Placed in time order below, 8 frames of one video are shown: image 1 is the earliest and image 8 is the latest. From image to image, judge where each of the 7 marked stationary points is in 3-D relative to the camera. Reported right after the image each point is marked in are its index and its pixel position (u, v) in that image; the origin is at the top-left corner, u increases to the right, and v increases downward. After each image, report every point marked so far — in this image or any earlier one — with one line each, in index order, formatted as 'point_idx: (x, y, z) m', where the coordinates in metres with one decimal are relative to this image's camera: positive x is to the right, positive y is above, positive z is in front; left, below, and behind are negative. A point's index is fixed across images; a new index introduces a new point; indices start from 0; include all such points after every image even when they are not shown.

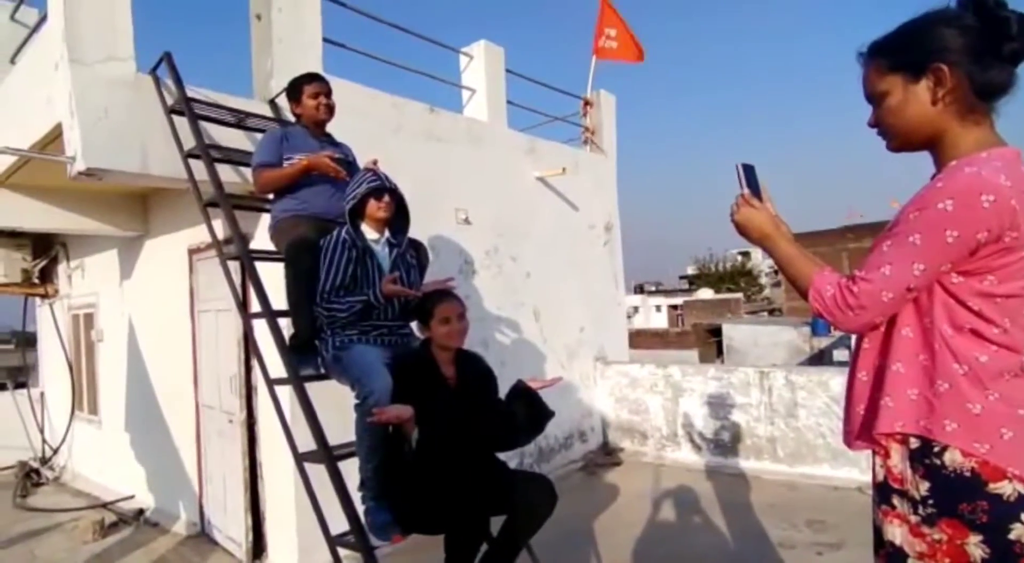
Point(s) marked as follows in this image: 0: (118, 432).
0: (-4.8, -1.8, +7.0) m
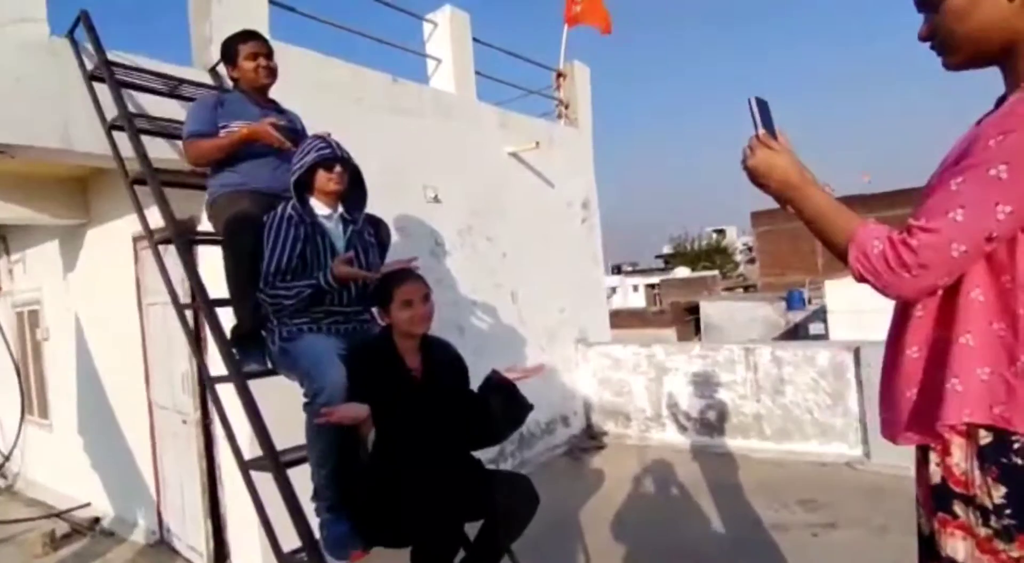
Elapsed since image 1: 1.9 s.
0: (-5.1, -1.8, +6.6) m
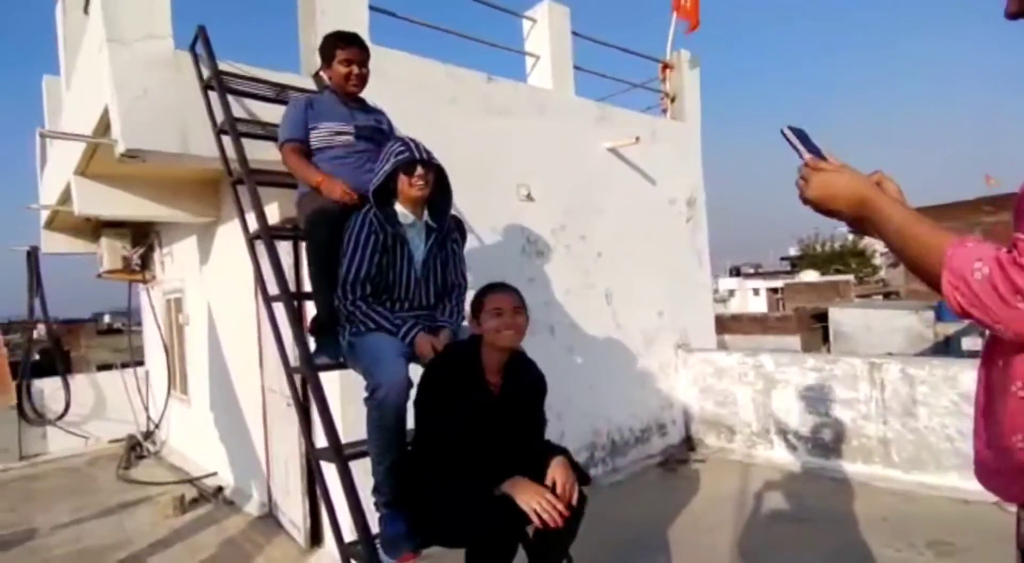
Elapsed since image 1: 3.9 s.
0: (-4.0, -1.7, +7.3) m
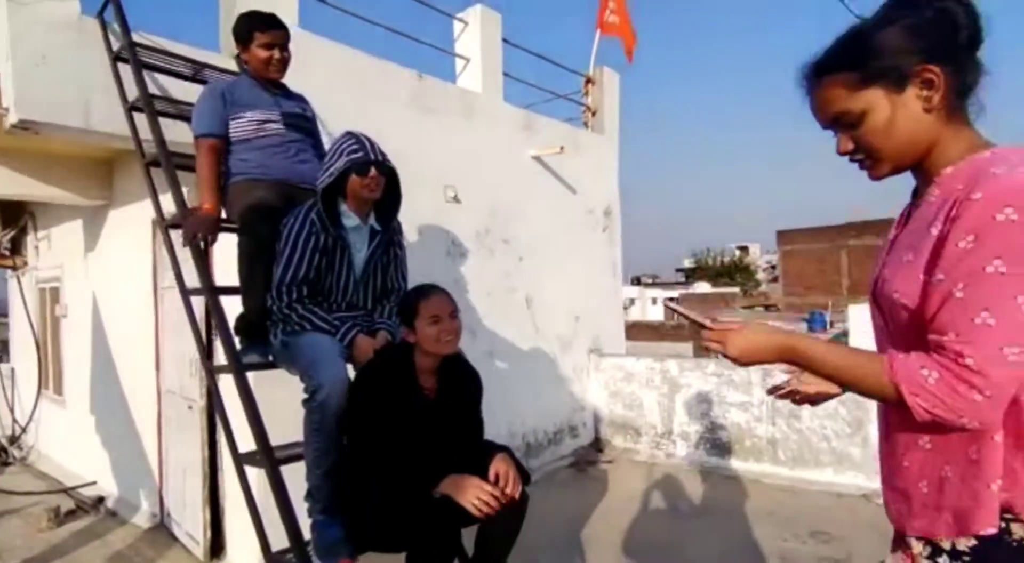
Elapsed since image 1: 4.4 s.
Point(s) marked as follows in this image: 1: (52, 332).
0: (-5.0, -1.5, +6.6) m
1: (-5.9, -0.7, +7.4) m
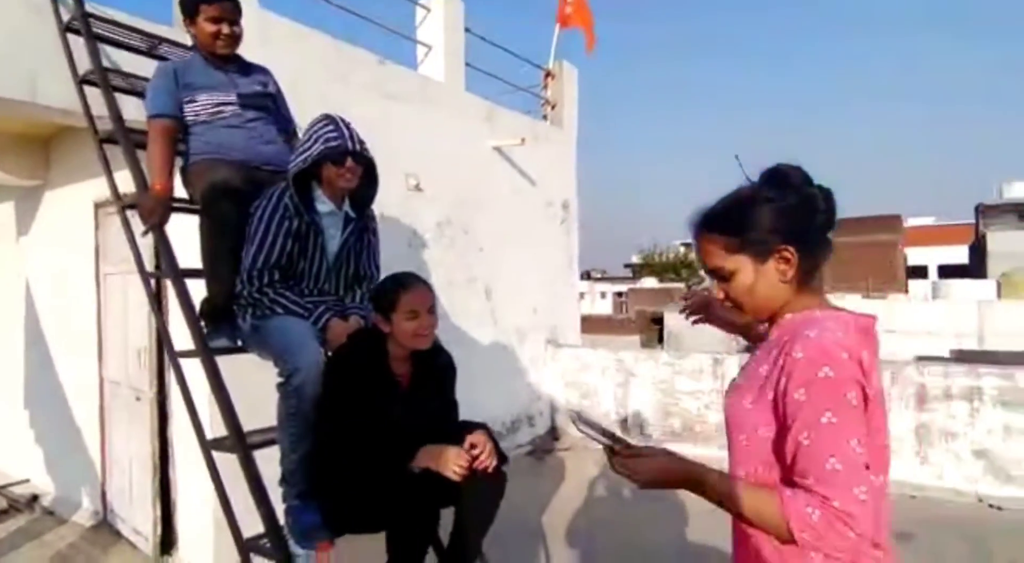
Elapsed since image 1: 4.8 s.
0: (-5.4, -1.4, +6.2) m
1: (-6.4, -0.5, +6.9) m
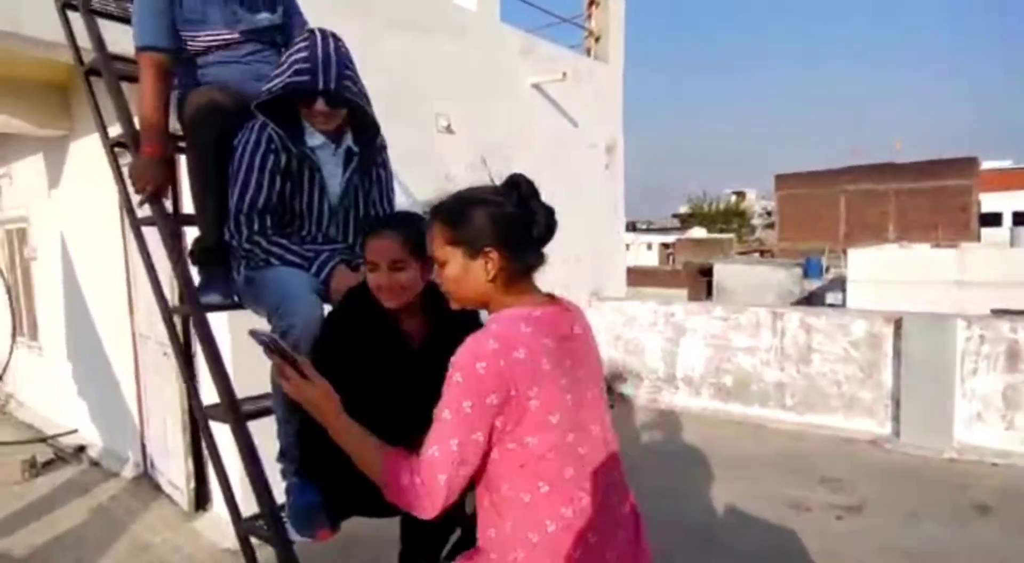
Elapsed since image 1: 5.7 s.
0: (-5.0, -0.9, +6.3) m
1: (-5.9, +0.1, +7.0) m
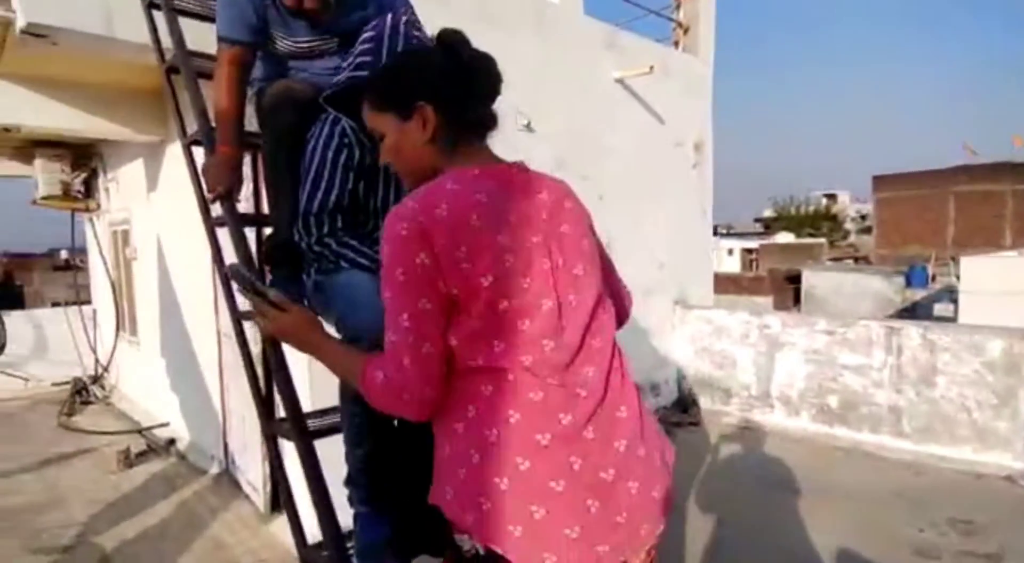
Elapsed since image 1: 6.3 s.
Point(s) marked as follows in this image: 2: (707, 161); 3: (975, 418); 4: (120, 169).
0: (-4.1, -0.9, +6.6) m
1: (-5.0, +0.1, +7.4) m
2: (+2.4, +1.5, +7.2) m
3: (+4.1, -1.2, +5.0) m
4: (-4.7, +1.3, +6.9) m
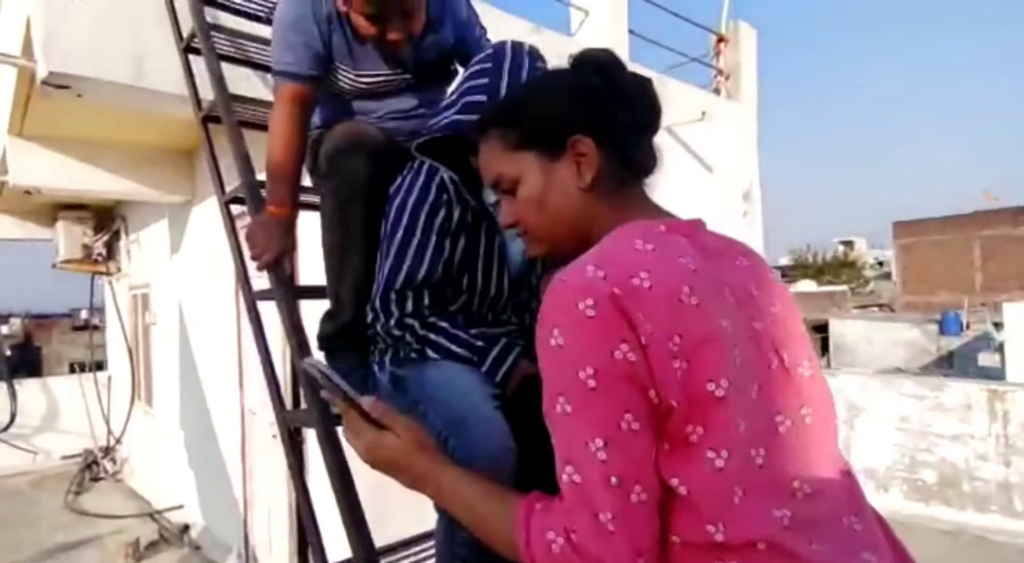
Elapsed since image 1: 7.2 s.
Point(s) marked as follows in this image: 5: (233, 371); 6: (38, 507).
0: (-3.7, -1.6, +6.1) m
1: (-4.5, -0.7, +7.0) m
2: (+2.9, +0.8, +6.8) m
3: (+4.5, -1.6, +4.4) m
4: (-4.3, +0.6, +6.7) m
5: (-2.3, -0.7, +4.7) m
6: (-5.4, -2.6, +6.6) m
